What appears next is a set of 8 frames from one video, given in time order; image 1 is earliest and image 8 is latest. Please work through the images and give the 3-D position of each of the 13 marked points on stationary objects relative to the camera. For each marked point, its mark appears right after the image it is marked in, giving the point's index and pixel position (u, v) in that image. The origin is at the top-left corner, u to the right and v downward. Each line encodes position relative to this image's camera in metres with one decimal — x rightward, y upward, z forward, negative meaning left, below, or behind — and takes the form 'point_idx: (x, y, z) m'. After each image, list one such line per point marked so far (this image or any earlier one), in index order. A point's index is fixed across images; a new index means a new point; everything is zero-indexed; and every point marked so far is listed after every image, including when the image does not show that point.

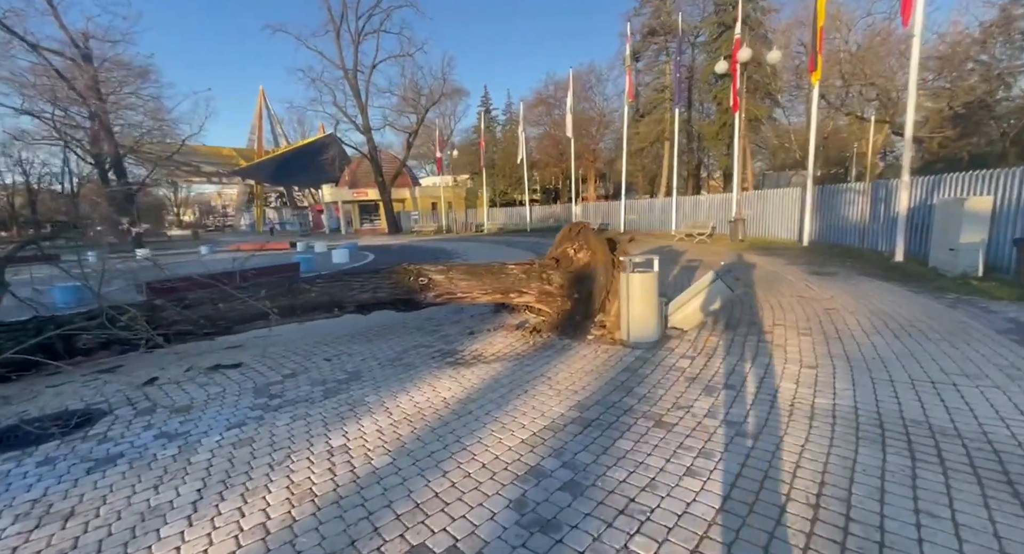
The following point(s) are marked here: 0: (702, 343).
0: (+2.2, -0.8, +5.3) m
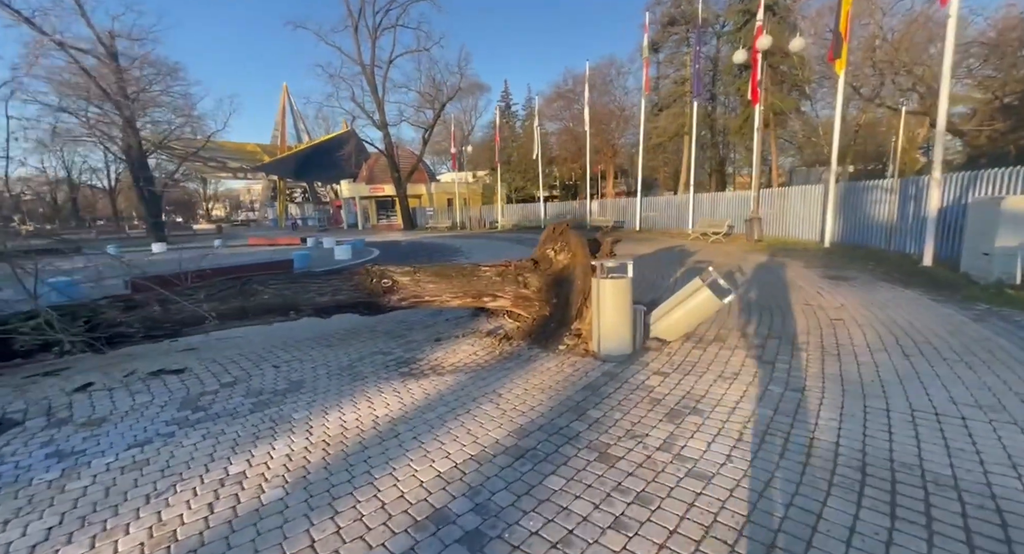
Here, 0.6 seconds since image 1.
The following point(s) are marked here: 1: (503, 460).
0: (+1.7, -0.9, +4.8) m
1: (0.0, -1.2, +2.9) m
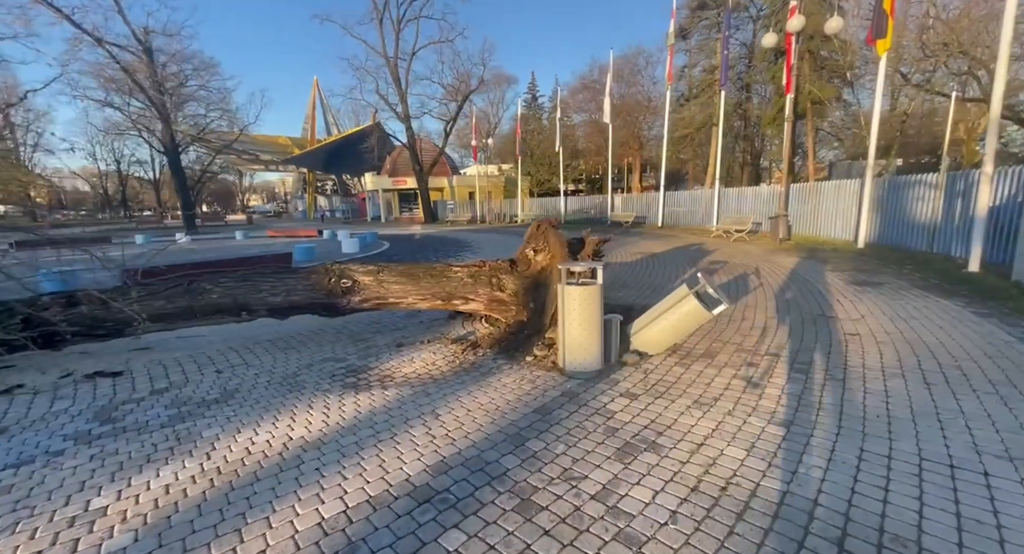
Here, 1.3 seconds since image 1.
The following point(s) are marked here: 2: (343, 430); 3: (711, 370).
0: (+1.3, -0.9, +4.3) m
1: (-0.6, -1.2, +2.5) m
2: (-1.2, -1.1, +3.3) m
3: (+1.9, -0.9, +4.4) m
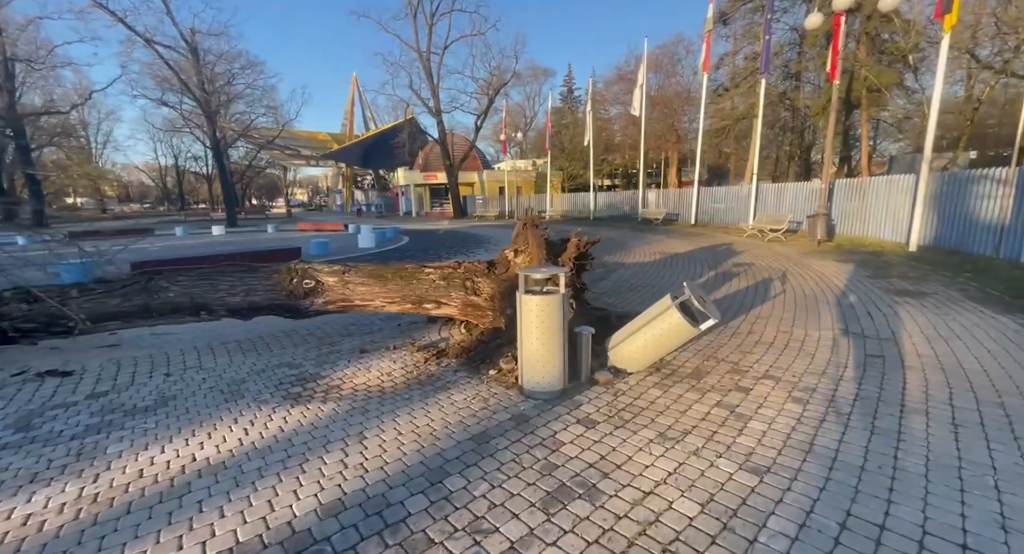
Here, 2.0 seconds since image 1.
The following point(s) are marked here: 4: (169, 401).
0: (+0.9, -1.0, +3.7) m
1: (-1.1, -1.3, +2.1) m
2: (-1.7, -1.2, +3.0) m
3: (+1.5, -1.0, +3.8) m
4: (-2.8, -1.0, +3.8) m
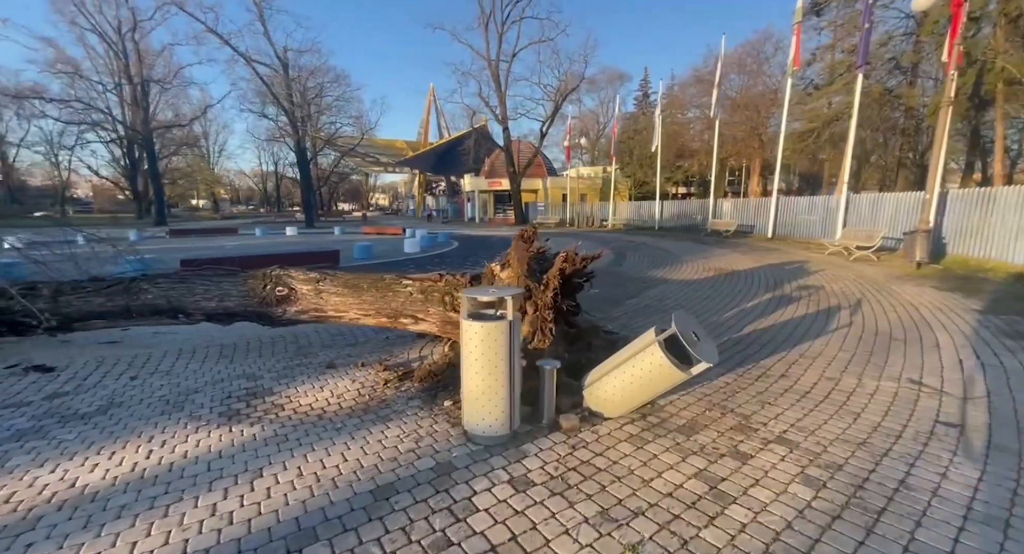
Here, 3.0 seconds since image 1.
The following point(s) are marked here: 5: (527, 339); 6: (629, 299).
0: (+0.5, -1.2, +3.0) m
1: (-1.8, -1.4, +1.8) m
2: (-2.2, -1.2, +2.7) m
3: (+1.1, -1.2, +3.0) m
4: (-3.2, -1.1, +3.7) m
5: (+0.1, -0.5, +4.0) m
6: (+2.1, -0.4, +8.1) m
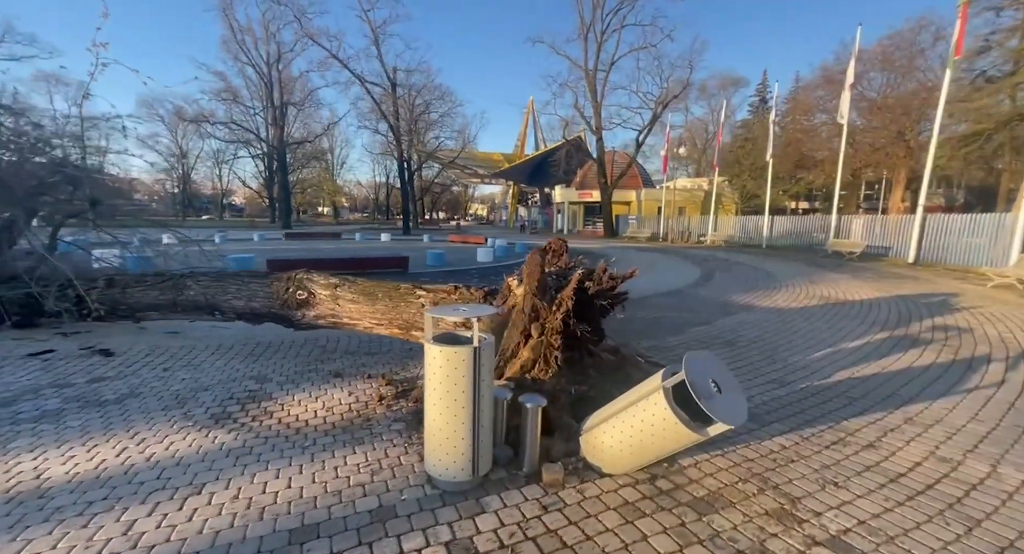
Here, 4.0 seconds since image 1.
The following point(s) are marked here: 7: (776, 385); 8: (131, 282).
0: (+0.2, -1.3, +2.5) m
1: (-2.3, -1.4, +1.7) m
2: (-2.5, -1.2, +2.7) m
3: (+0.8, -1.3, +2.3) m
4: (-3.3, -1.0, +3.8) m
5: (+0.1, -0.7, +3.5) m
6: (+2.9, -0.8, +7.1) m
7: (+2.7, -1.1, +4.7) m
8: (-5.4, -0.1, +6.3) m
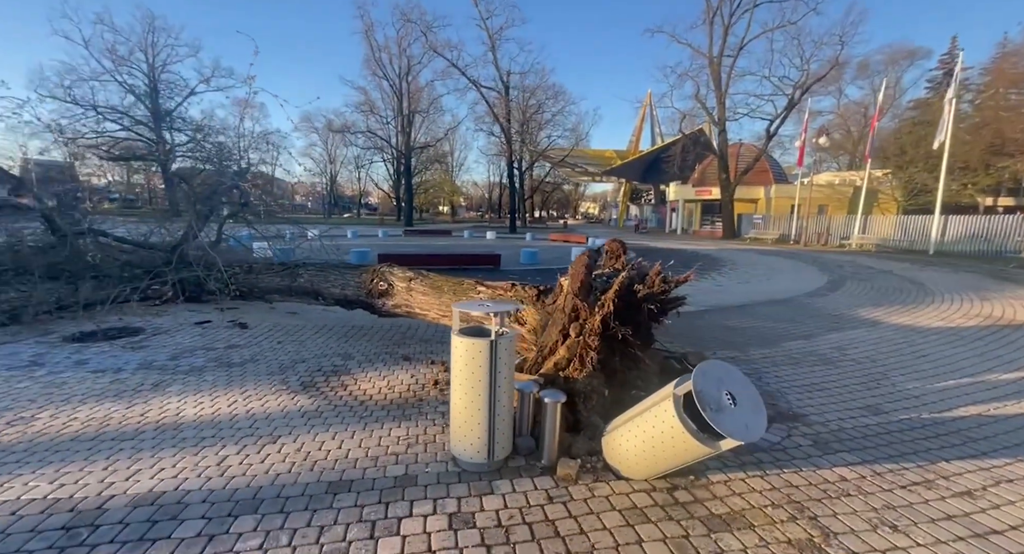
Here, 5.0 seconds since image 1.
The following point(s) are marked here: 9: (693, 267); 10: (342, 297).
0: (+0.2, -1.3, +2.6) m
1: (-2.4, -1.3, +2.5) m
2: (-2.3, -1.1, +3.5) m
3: (+0.8, -1.4, +2.3) m
4: (-2.8, -0.9, +4.8) m
5: (+0.4, -0.7, +3.6) m
6: (+4.0, -0.9, +6.4) m
7: (+3.2, -1.2, +4.1) m
8: (-4.2, +0.1, +7.7) m
9: (+6.0, +0.4, +15.1) m
10: (-2.1, -0.3, +5.6) m
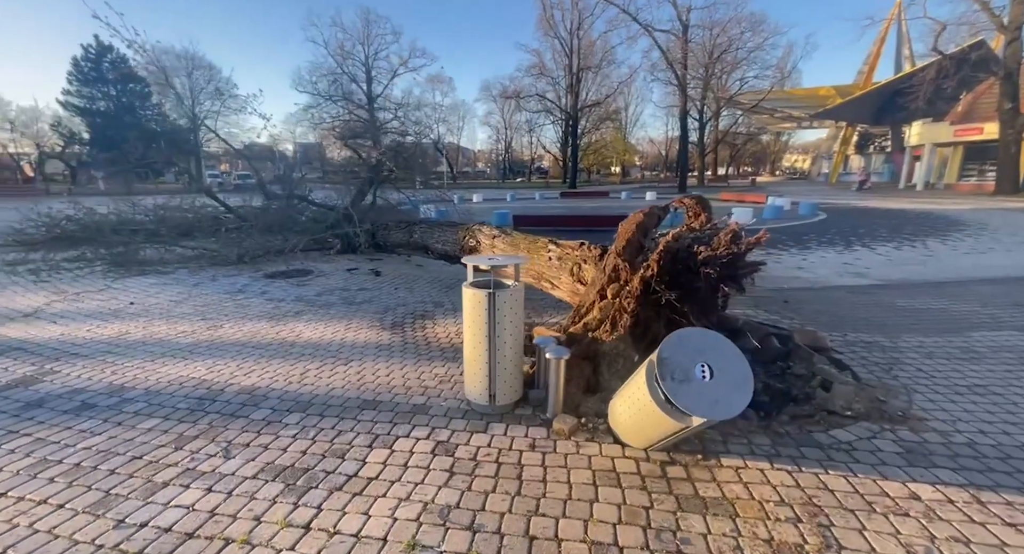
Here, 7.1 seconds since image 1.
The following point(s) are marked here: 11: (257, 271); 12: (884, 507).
0: (+0.1, -1.1, +2.7) m
1: (-2.4, -0.9, +3.6) m
2: (-1.9, -0.7, +4.5) m
3: (+0.5, -1.2, +2.2) m
4: (-1.8, -0.3, +5.8) m
5: (+0.6, -0.4, +3.5) m
6: (+5.0, -0.5, +4.7) m
7: (+3.5, -1.0, +2.9) m
8: (-2.0, +1.0, +8.9) m
9: (+10.3, +1.3, +11.8) m
10: (-0.9, +0.3, +6.2) m
11: (-3.9, +0.1, +7.0) m
12: (+1.8, -1.1, +2.2) m
